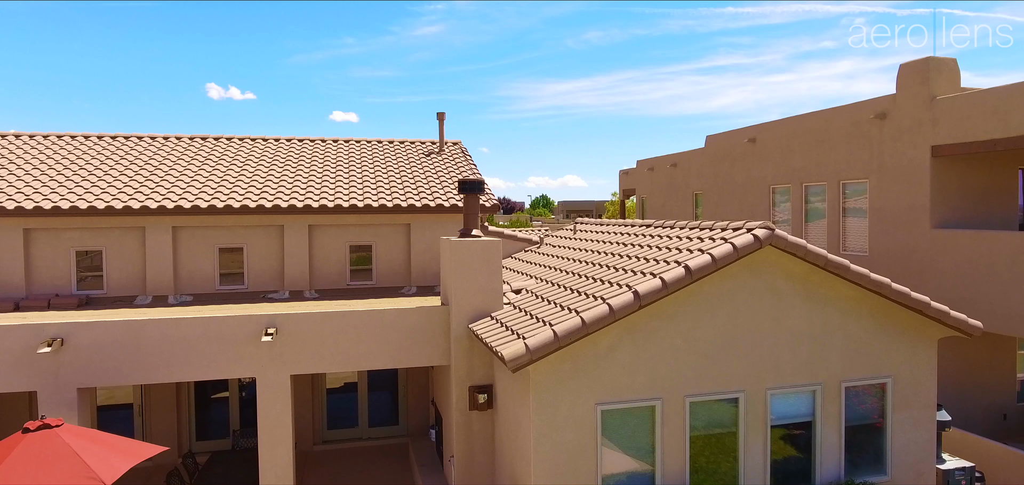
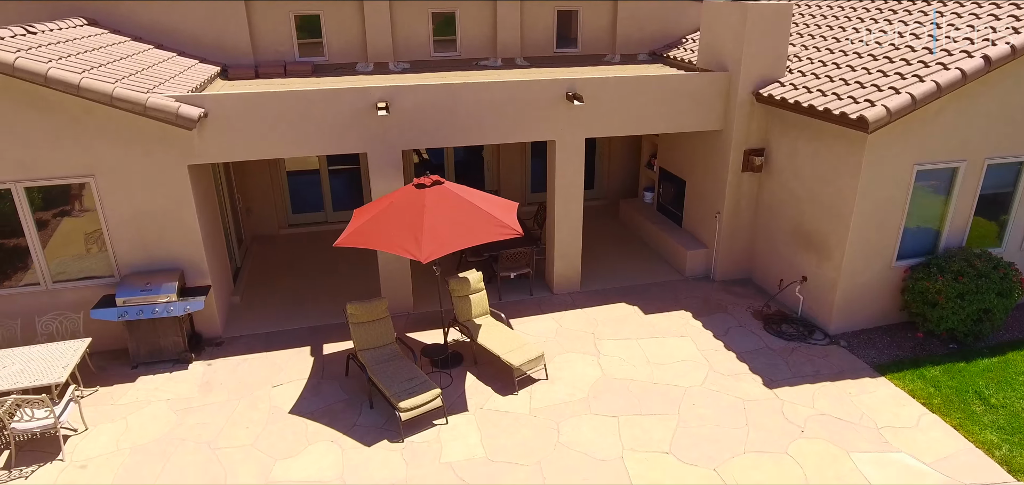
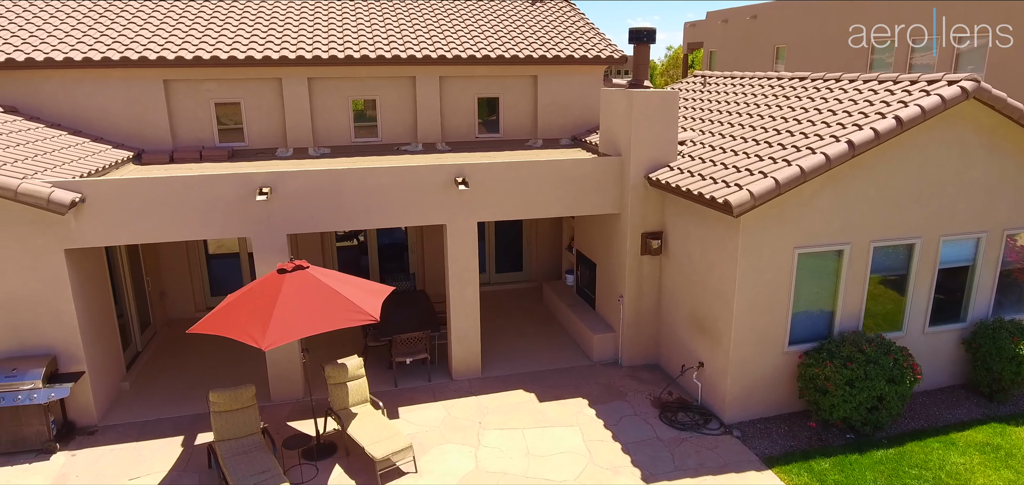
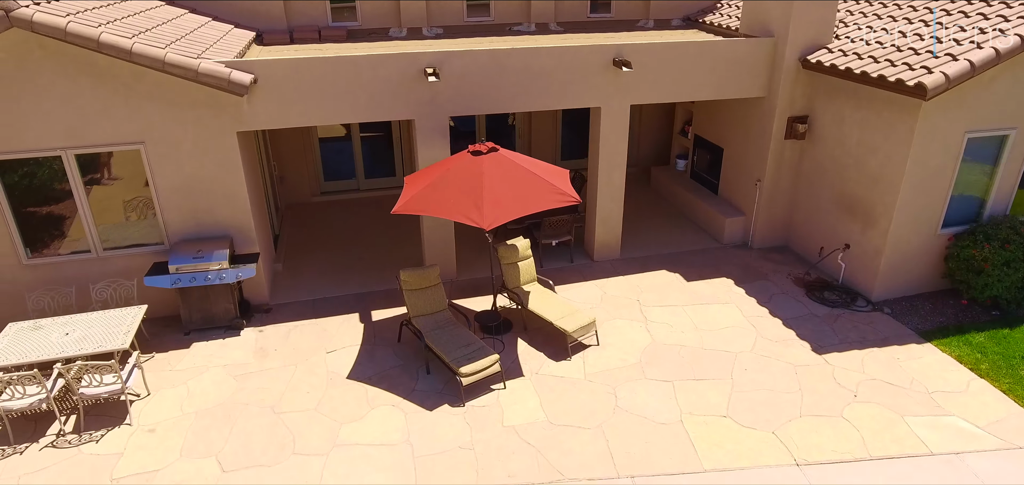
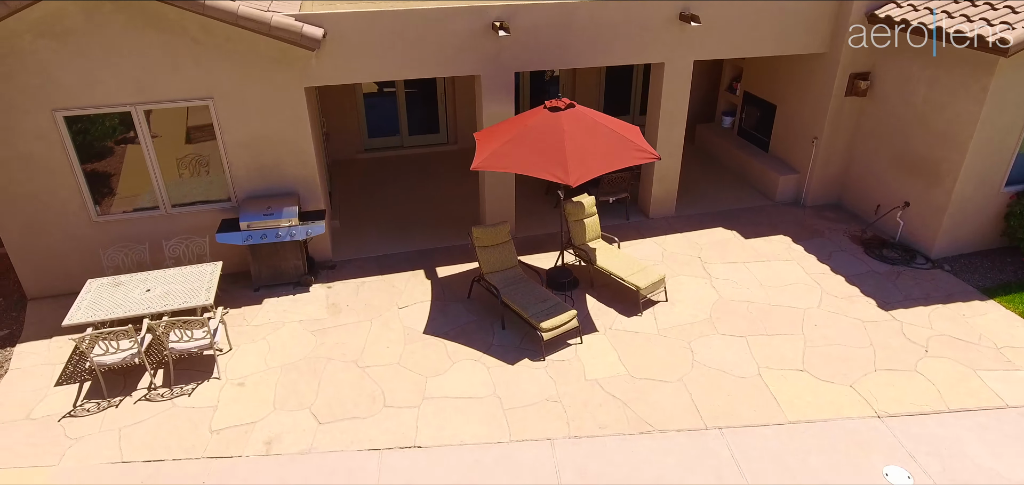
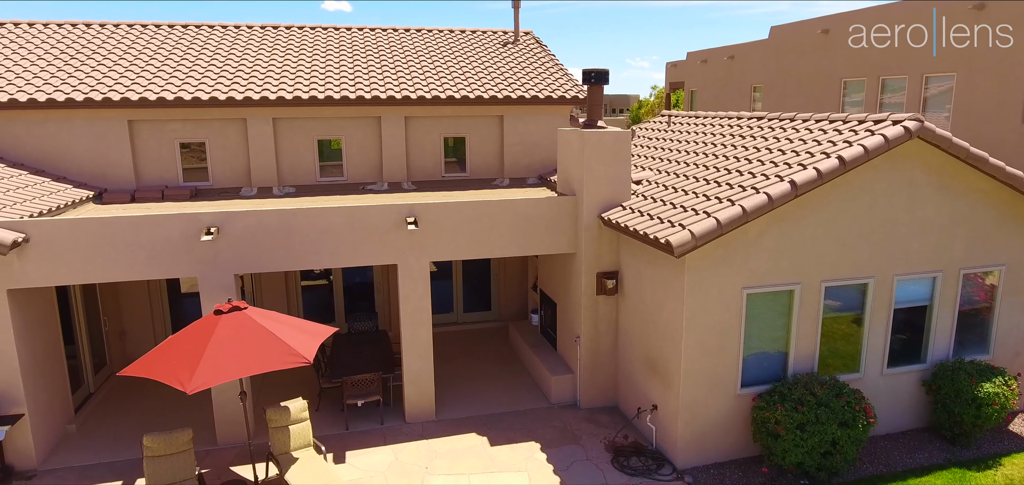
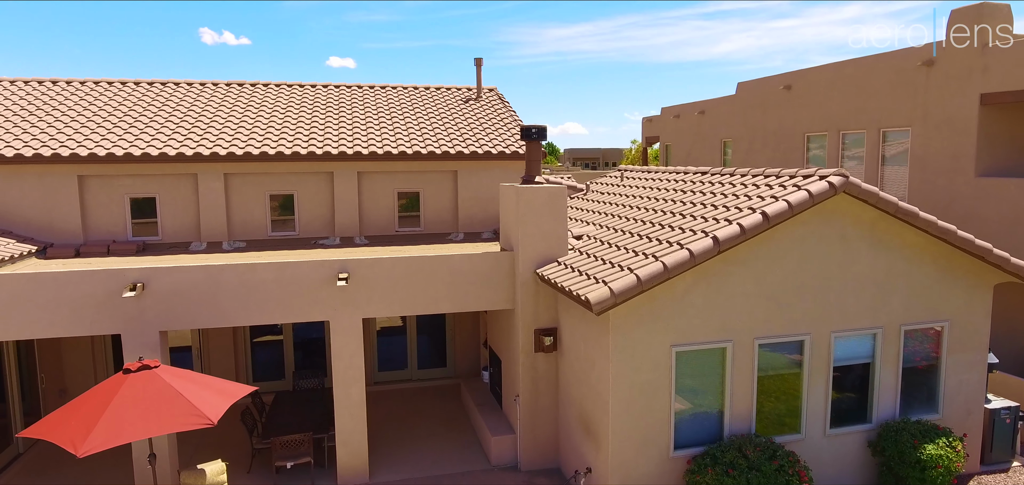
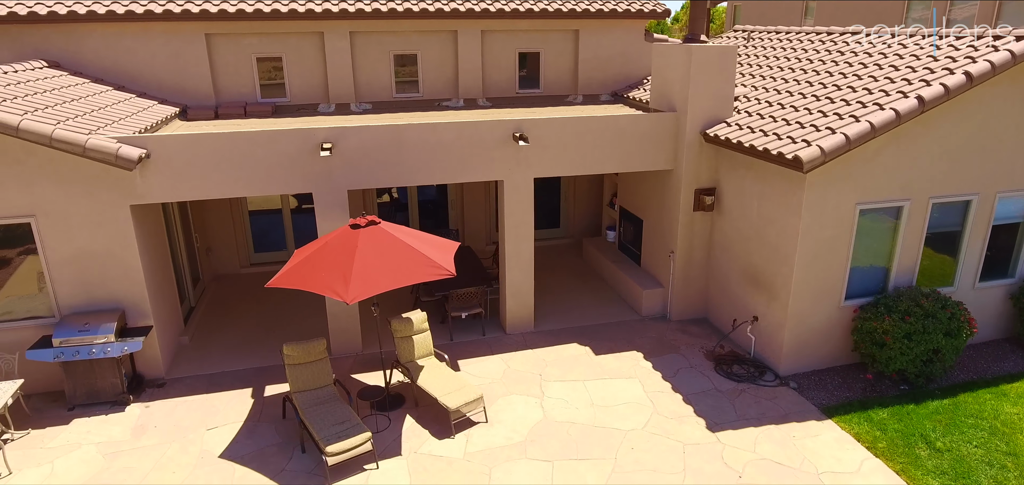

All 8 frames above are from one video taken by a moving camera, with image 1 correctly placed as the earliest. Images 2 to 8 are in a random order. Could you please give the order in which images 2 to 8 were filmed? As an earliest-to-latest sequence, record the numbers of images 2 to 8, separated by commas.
7, 6, 3, 8, 2, 4, 5
